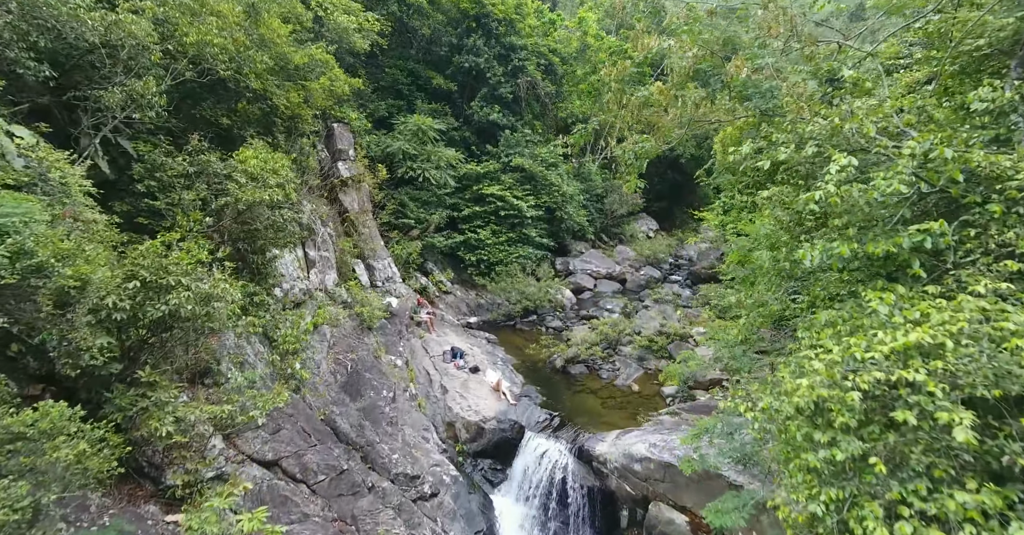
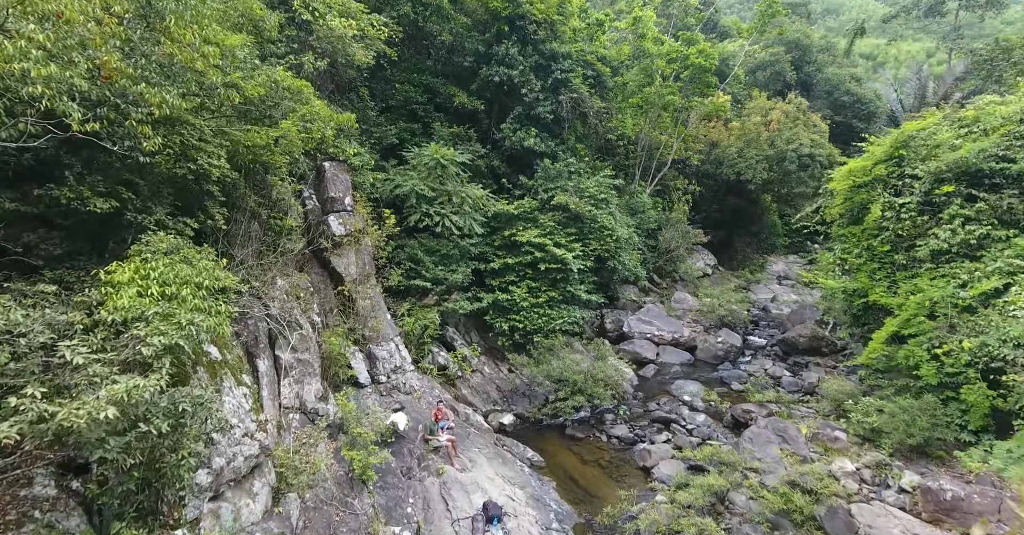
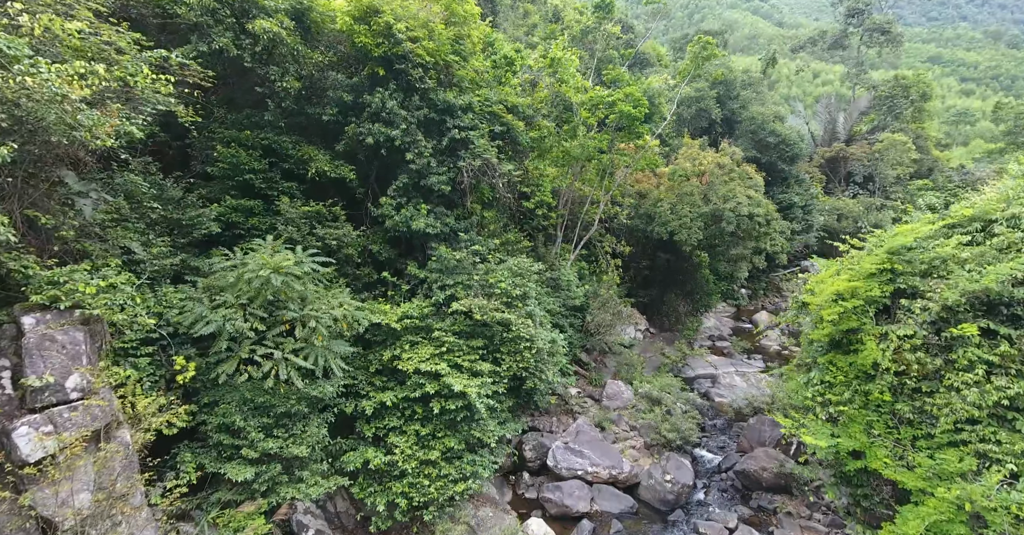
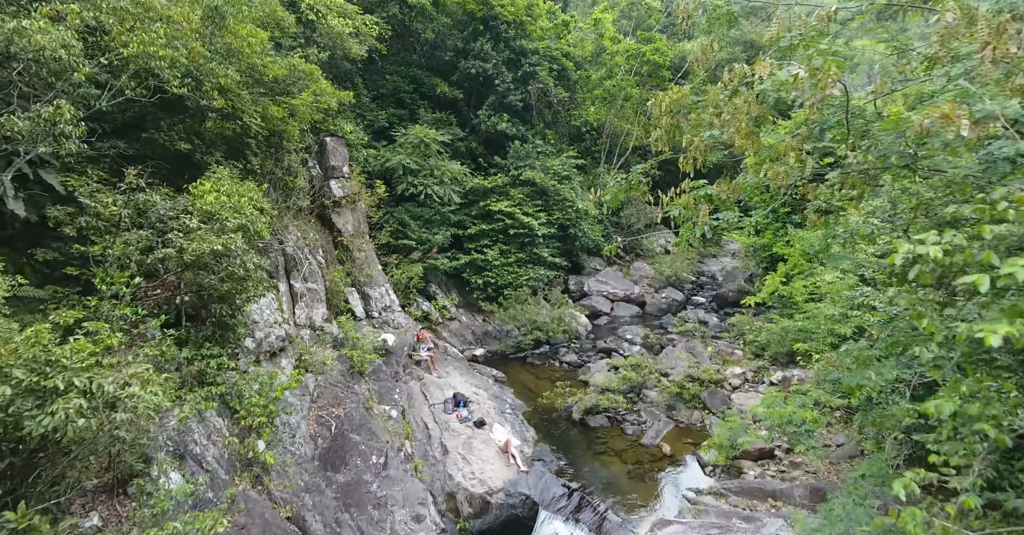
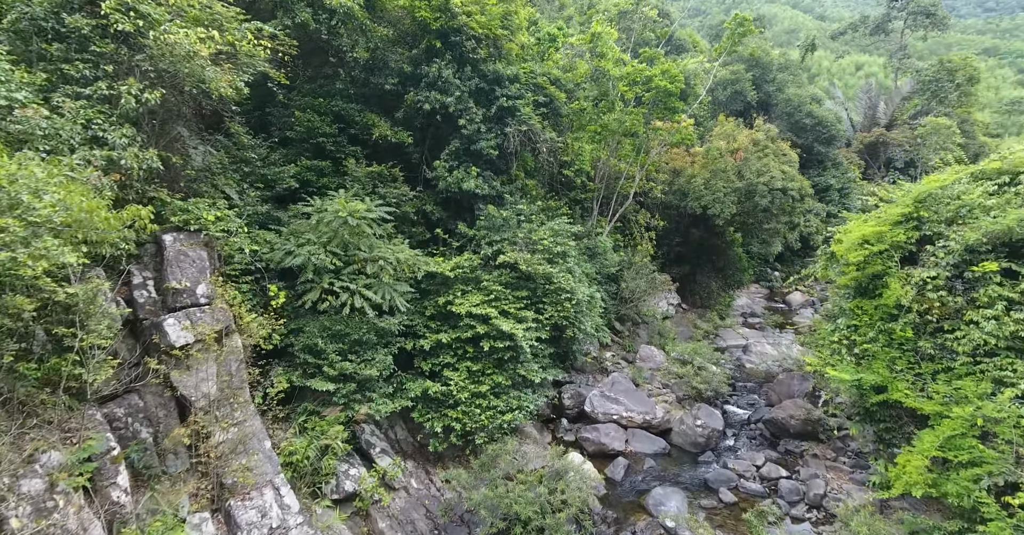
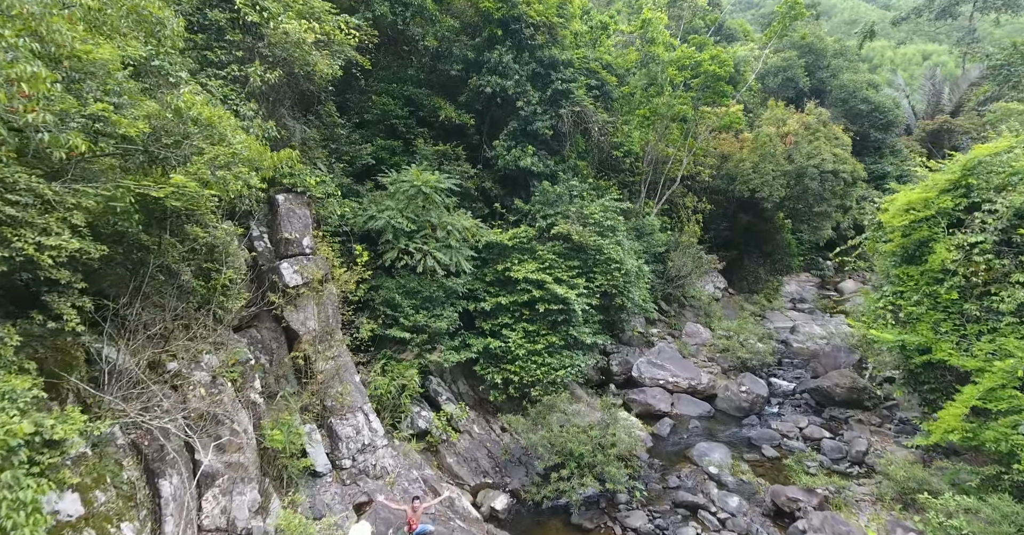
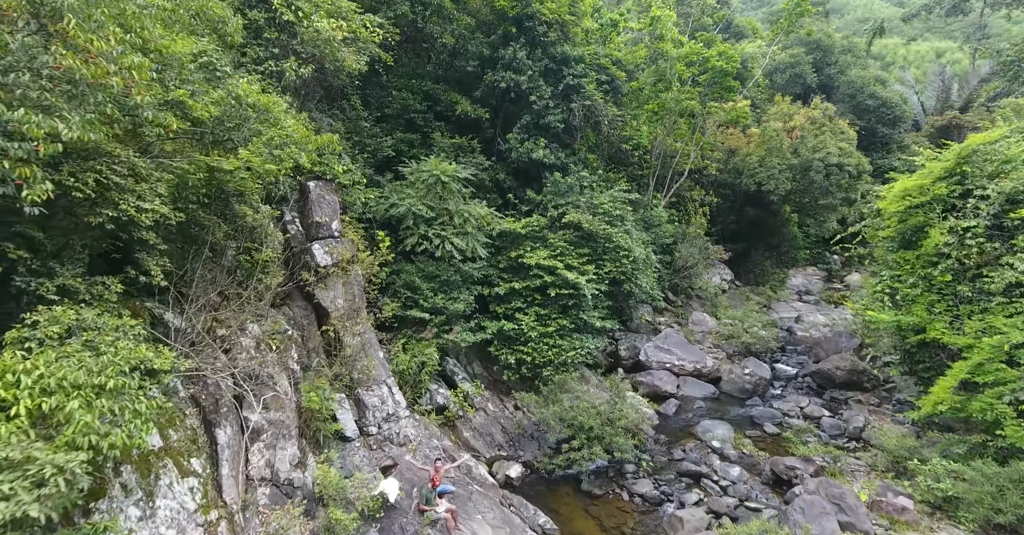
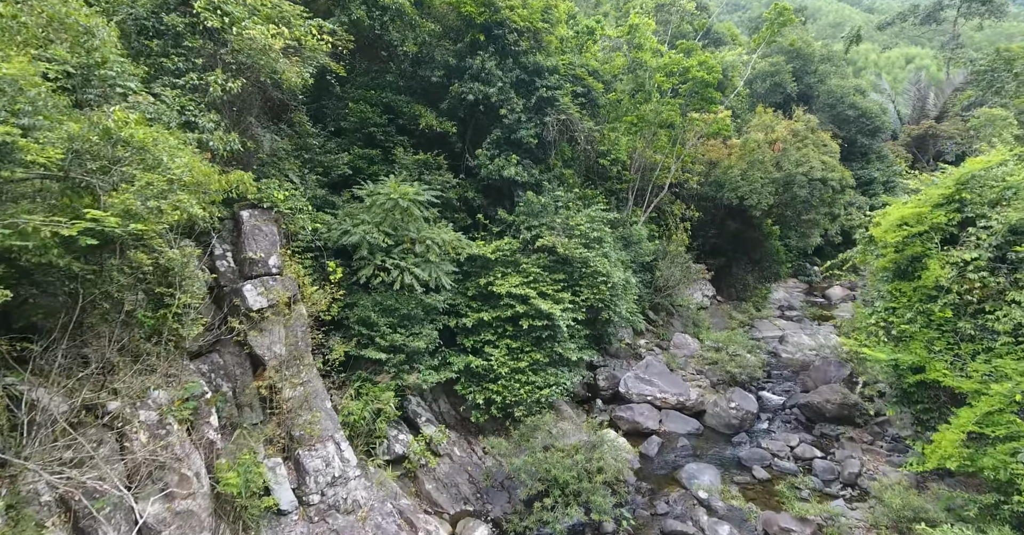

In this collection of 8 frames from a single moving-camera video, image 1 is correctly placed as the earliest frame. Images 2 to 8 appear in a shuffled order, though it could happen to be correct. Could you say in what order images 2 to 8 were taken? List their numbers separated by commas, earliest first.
4, 2, 7, 6, 8, 5, 3
